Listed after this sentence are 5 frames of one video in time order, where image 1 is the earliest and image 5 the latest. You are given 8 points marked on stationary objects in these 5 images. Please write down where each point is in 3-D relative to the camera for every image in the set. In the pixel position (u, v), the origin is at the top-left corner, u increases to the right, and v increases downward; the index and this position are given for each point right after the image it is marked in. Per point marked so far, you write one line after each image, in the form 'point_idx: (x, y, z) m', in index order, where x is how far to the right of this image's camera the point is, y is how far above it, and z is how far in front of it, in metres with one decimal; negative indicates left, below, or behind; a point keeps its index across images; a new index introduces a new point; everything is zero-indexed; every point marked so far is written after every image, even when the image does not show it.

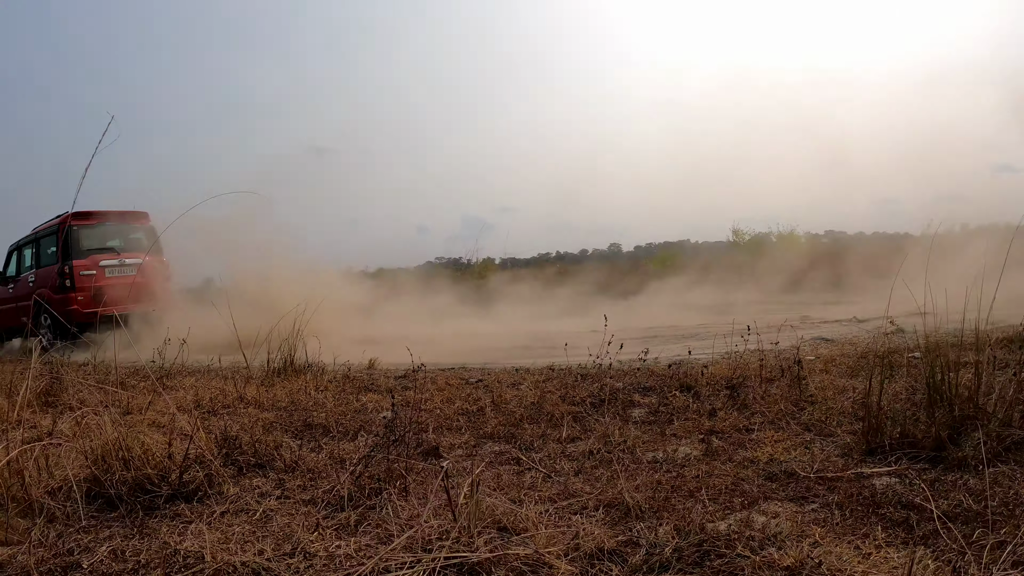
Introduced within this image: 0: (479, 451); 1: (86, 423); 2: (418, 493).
0: (-0.2, -1.2, +3.8) m
1: (-2.8, -0.9, +3.6) m
2: (-0.6, -1.4, +3.5) m
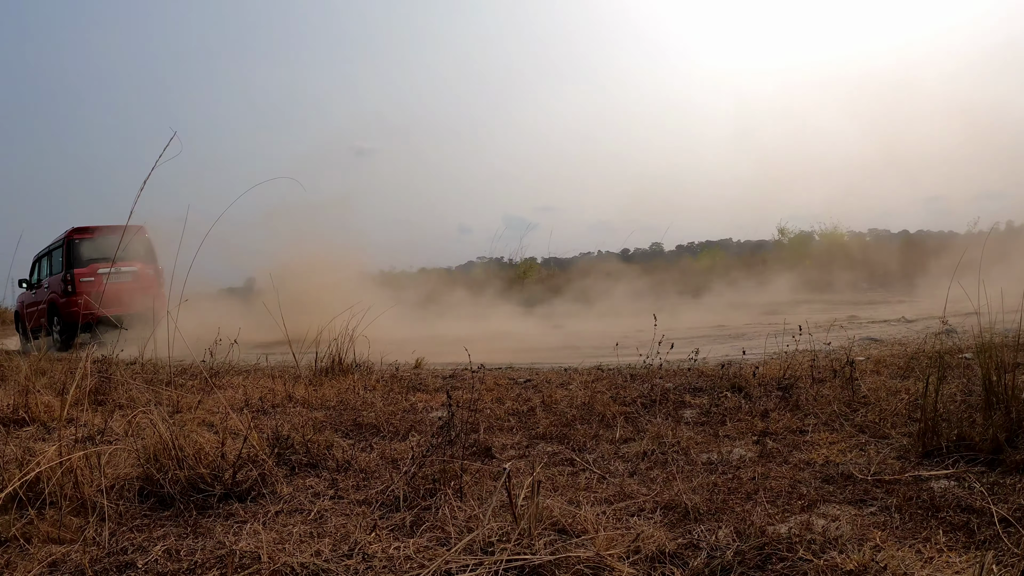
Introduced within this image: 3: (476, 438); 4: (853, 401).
0: (+0.2, -1.2, +3.8) m
1: (-2.4, -0.9, +3.5) m
2: (-0.2, -1.3, +3.4) m
3: (-0.2, -1.1, +3.8) m
4: (+2.9, -0.9, +4.5) m
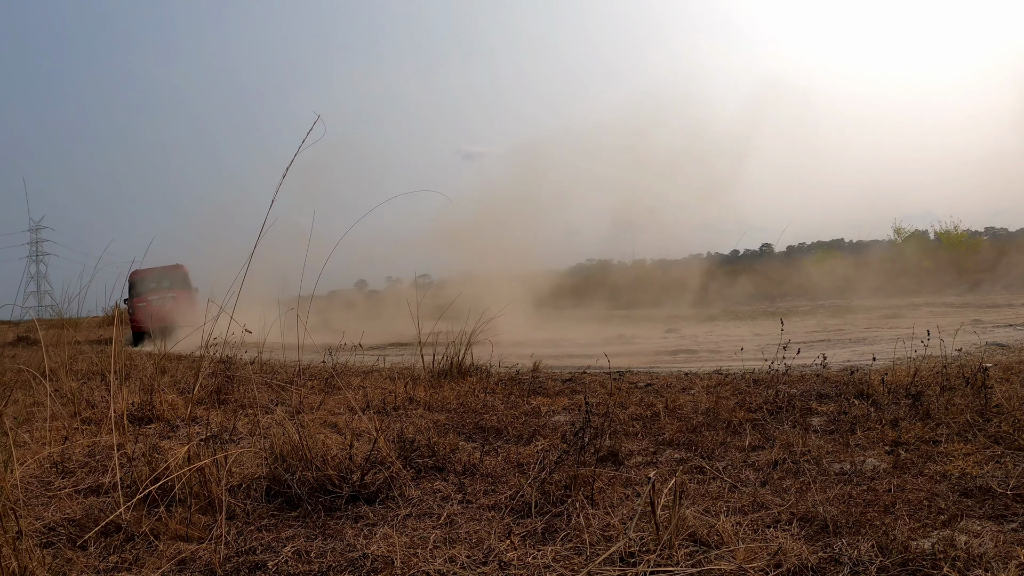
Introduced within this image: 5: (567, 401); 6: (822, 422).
0: (+1.0, -1.2, +3.6) m
1: (-1.6, -0.9, +3.5) m
2: (+0.6, -1.3, +3.3) m
3: (+0.6, -1.1, +3.6) m
4: (+3.7, -1.0, +4.2) m
5: (+0.6, -1.0, +4.4) m
6: (+2.5, -1.1, +4.2) m
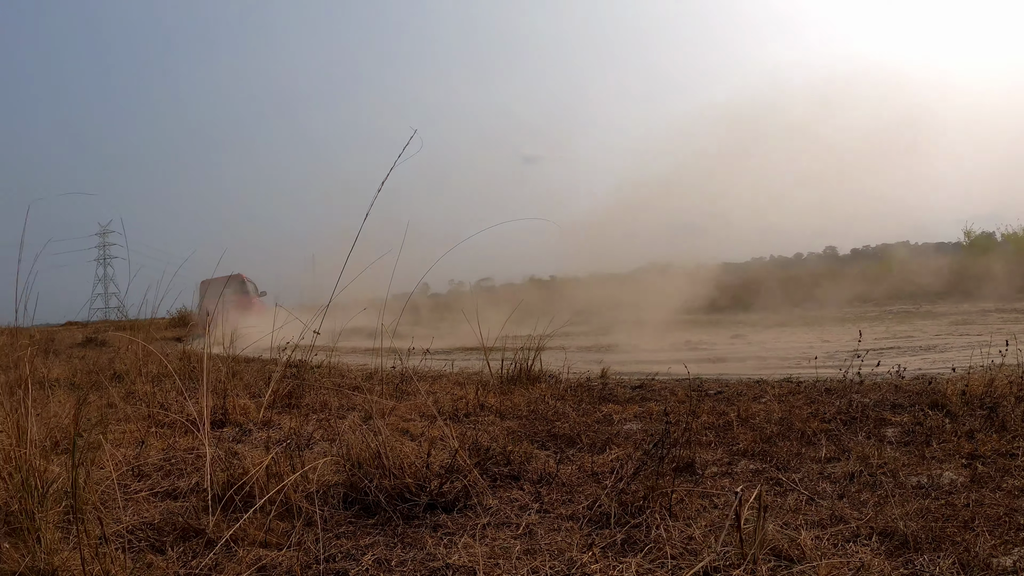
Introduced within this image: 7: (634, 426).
0: (+1.5, -1.2, +3.5) m
1: (-1.1, -0.9, +3.4) m
2: (+1.1, -1.4, +3.2) m
3: (+1.1, -1.1, +3.6) m
4: (+4.2, -1.0, +4.1) m
5: (+1.1, -1.0, +4.4) m
6: (+2.9, -1.1, +4.1) m
7: (+0.9, -1.0, +3.9) m
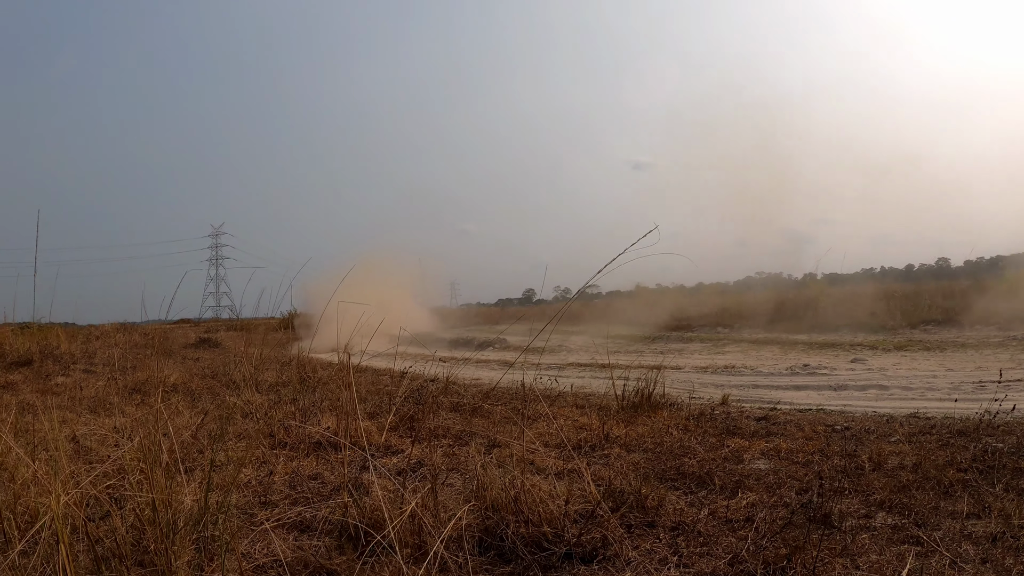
0: (+2.3, -1.5, +3.3) m
1: (-0.3, -1.0, +3.2) m
2: (+1.8, -1.6, +3.0) m
3: (+1.9, -1.4, +3.4) m
4: (+5.0, -1.4, +3.8) m
5: (+1.9, -1.2, +4.2) m
6: (+3.8, -1.5, +3.9) m
7: (+1.7, -1.2, +3.6) m
